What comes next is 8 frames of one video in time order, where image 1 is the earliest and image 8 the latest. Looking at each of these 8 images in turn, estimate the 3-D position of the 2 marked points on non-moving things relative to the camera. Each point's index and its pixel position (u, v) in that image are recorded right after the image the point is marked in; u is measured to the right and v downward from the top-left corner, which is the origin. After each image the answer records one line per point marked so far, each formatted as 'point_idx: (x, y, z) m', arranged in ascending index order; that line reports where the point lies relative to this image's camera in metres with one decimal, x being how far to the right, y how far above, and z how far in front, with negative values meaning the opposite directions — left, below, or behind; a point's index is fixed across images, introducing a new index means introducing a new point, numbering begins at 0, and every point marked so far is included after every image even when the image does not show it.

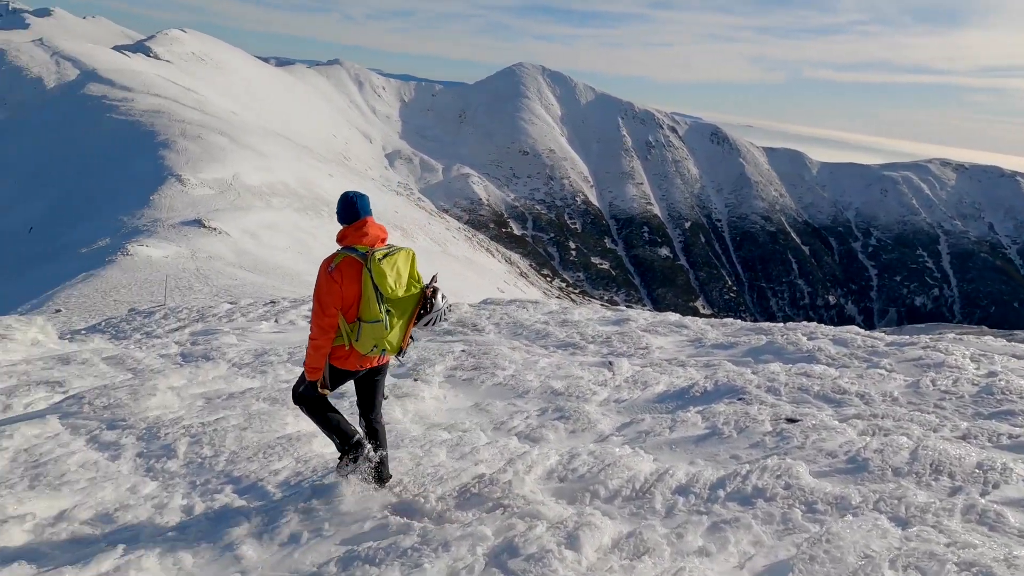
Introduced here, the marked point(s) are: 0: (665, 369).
0: (+2.7, -1.4, +9.3) m
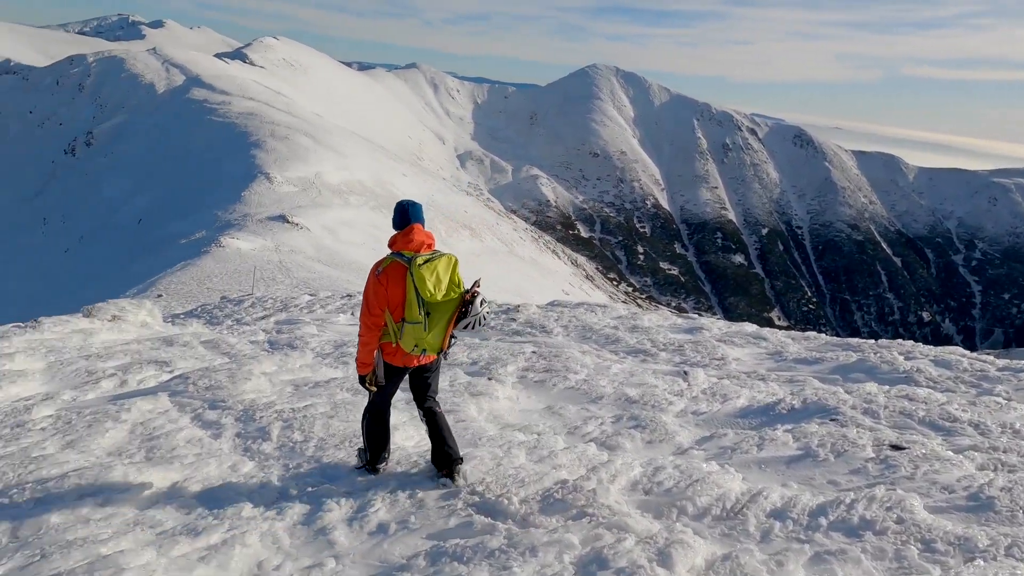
0: (+3.8, -1.6, +8.9) m
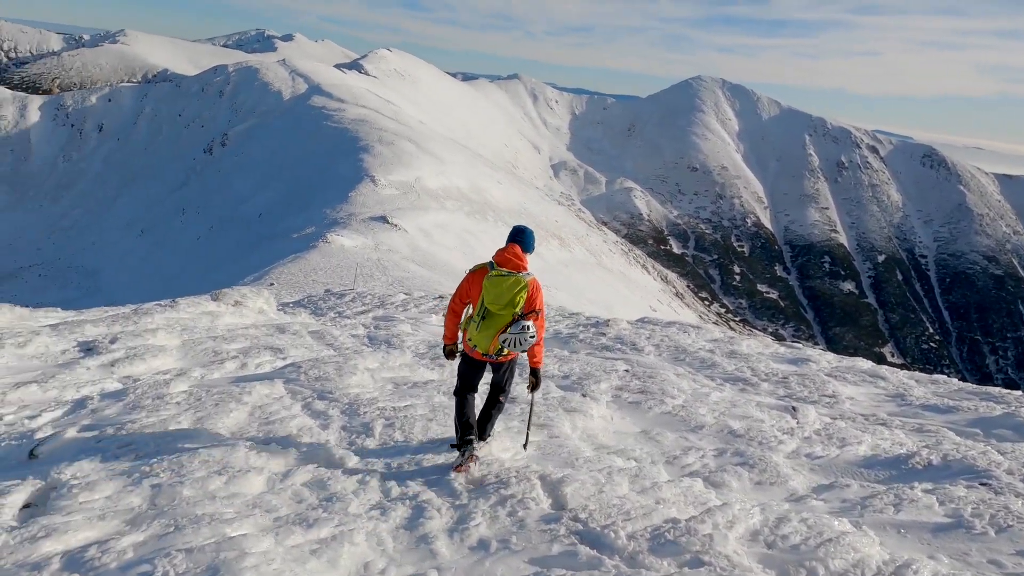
0: (+5.2, -2.1, +8.0) m
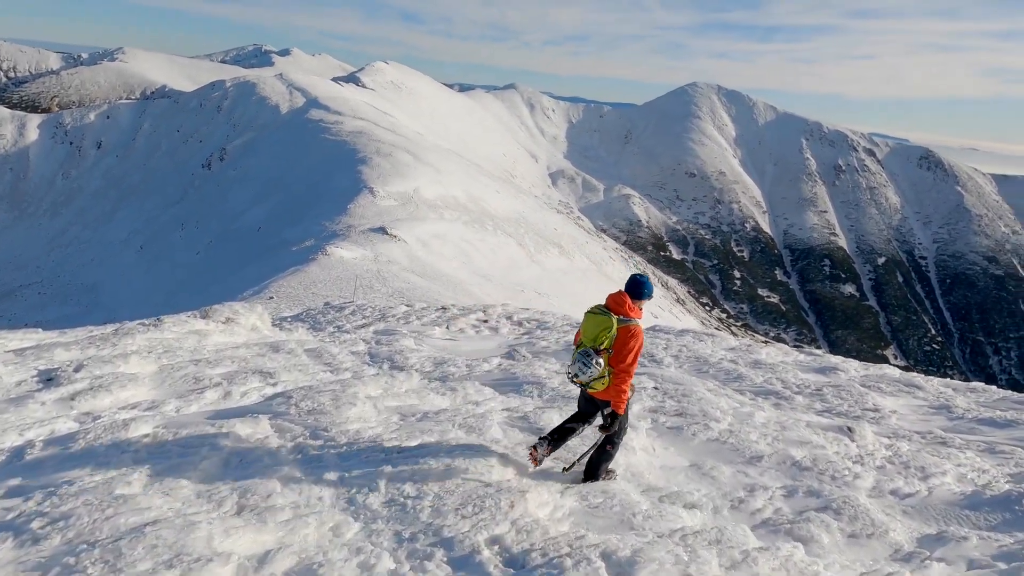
0: (+5.5, -2.1, +7.1) m
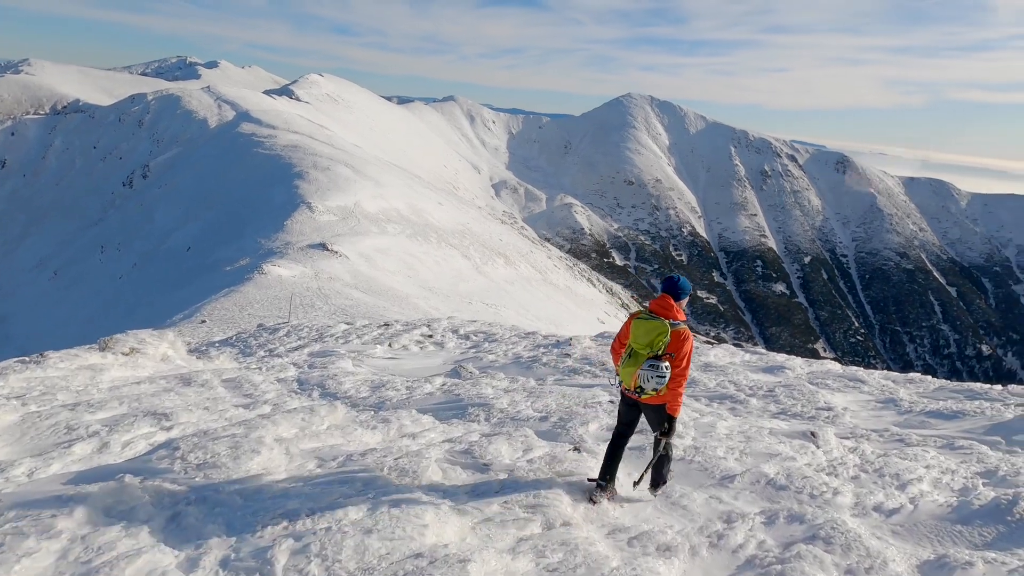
0: (+4.8, -2.1, +6.9) m
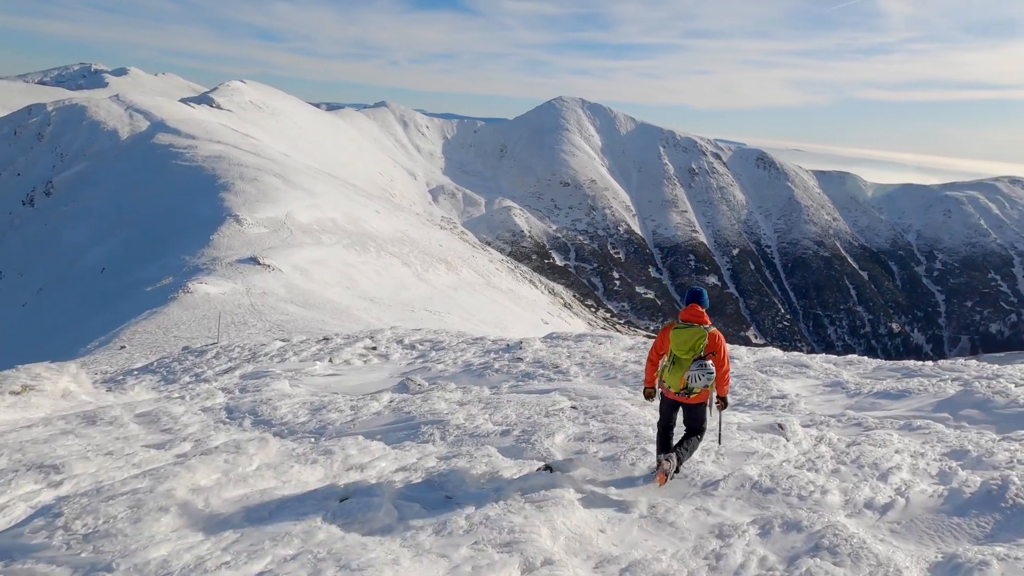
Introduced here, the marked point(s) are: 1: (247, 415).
0: (+4.3, -1.9, +6.8) m
1: (-4.0, -1.9, +8.1) m
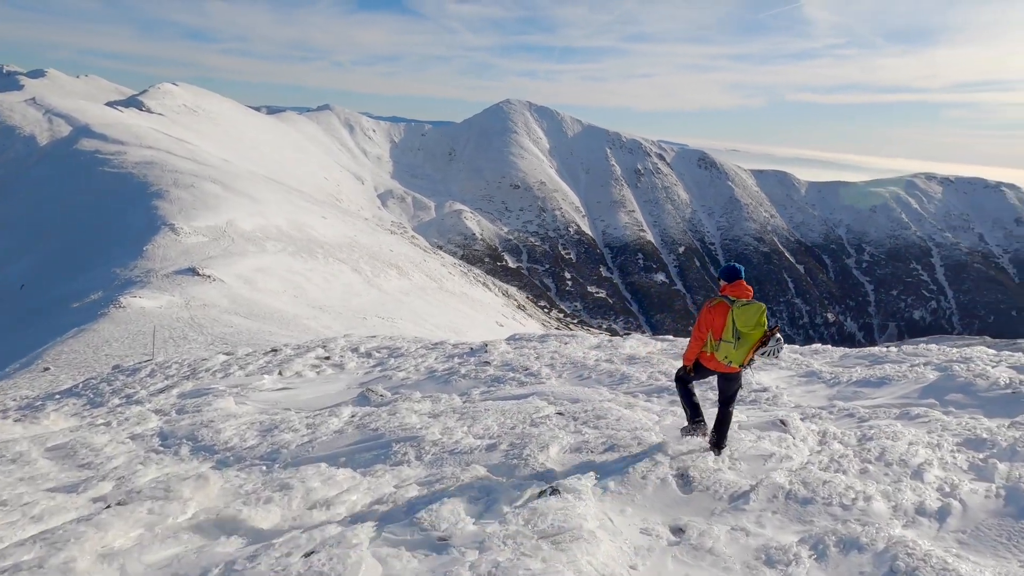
0: (+4.1, -1.7, +6.5) m
1: (-4.3, -2.0, +7.0) m
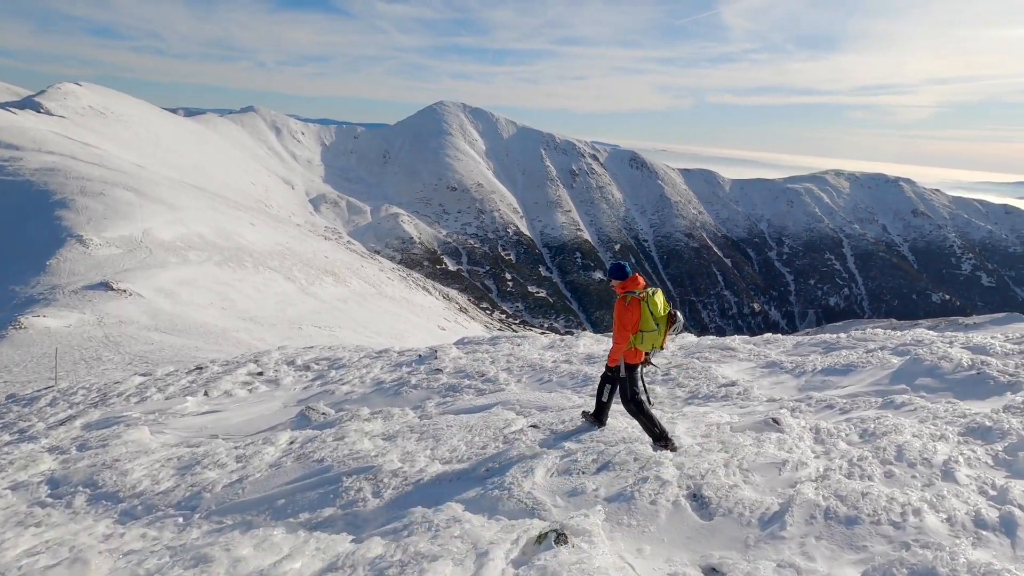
0: (+3.8, -1.5, +6.1) m
1: (-4.6, -2.1, +5.7) m
